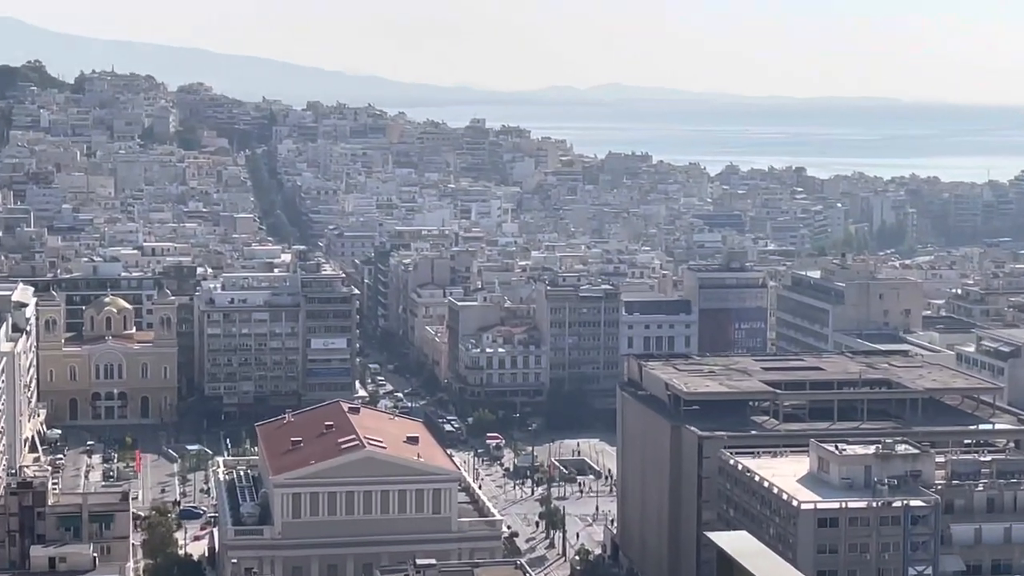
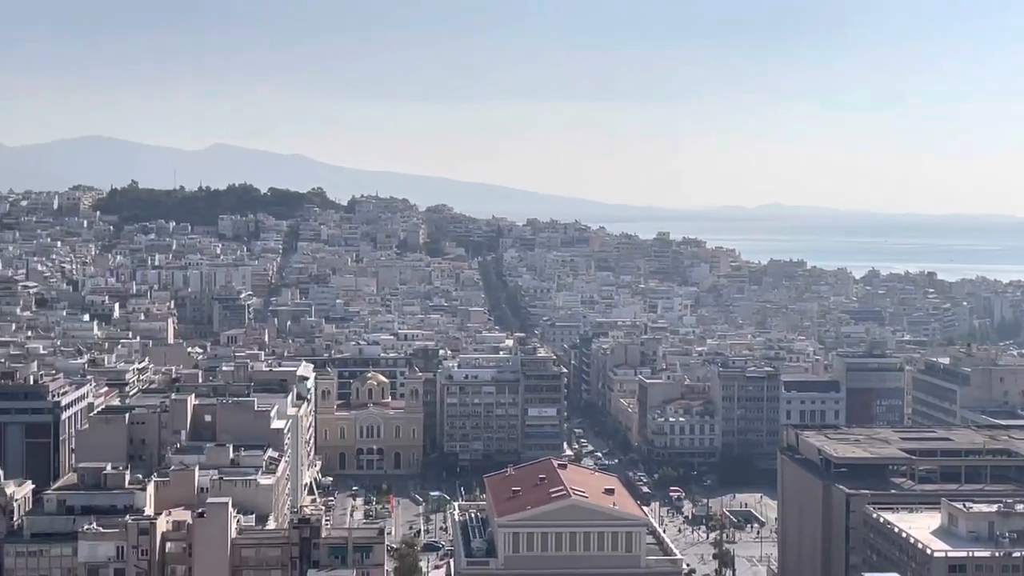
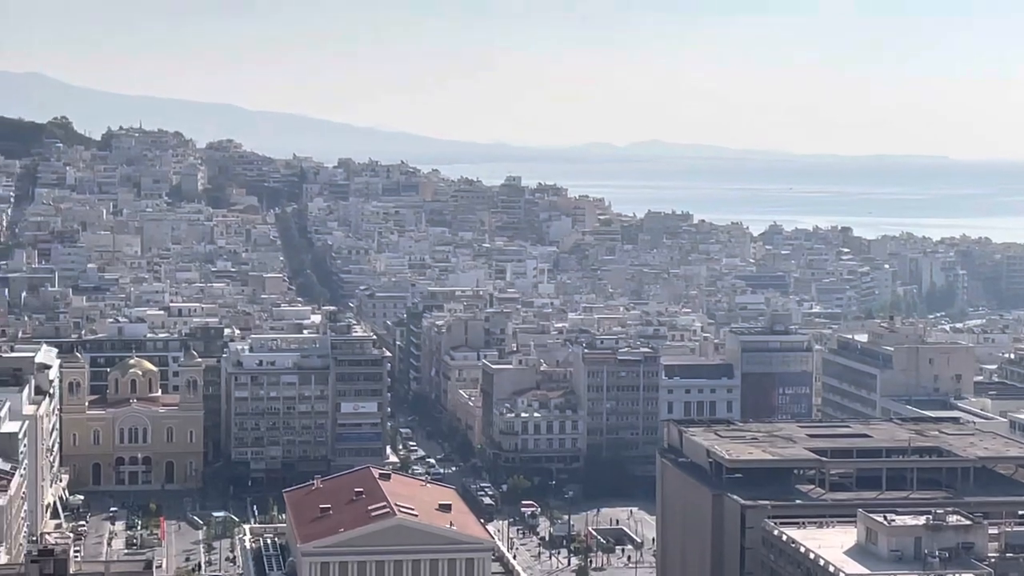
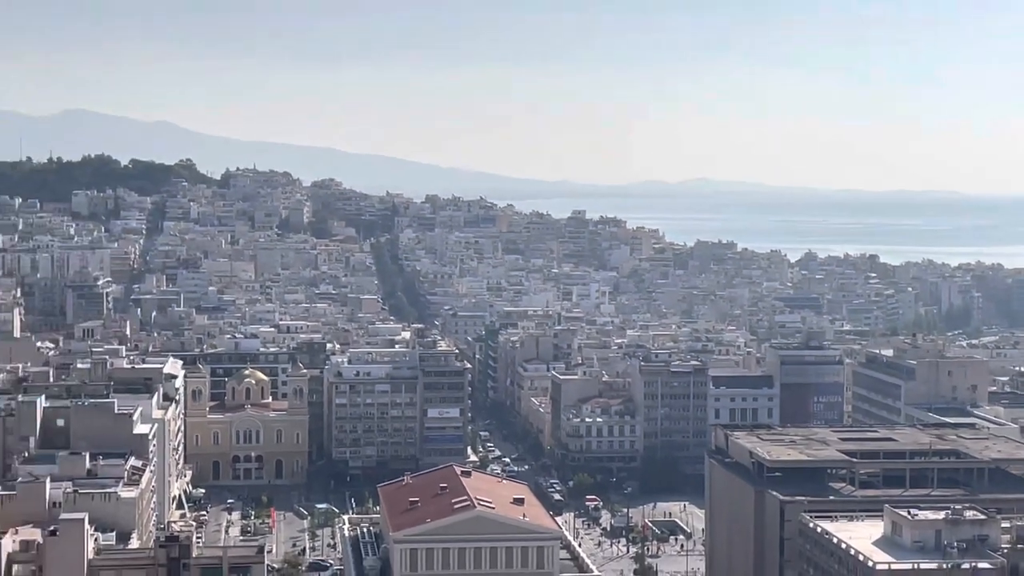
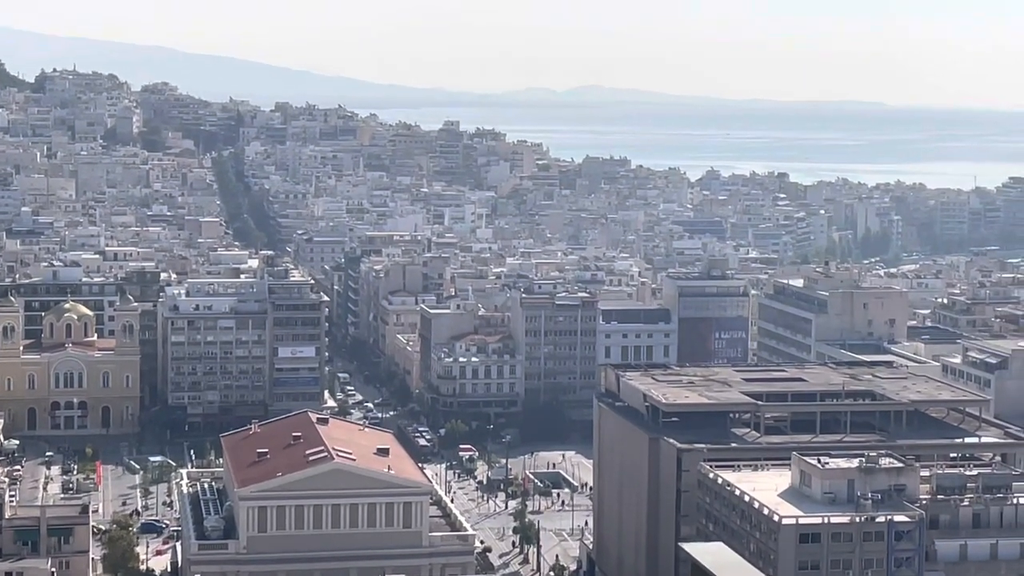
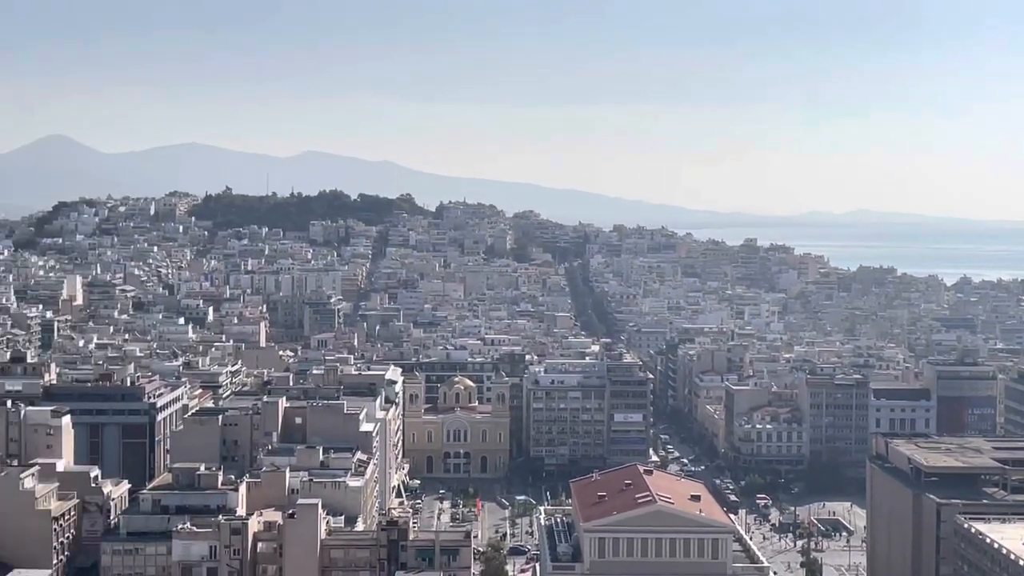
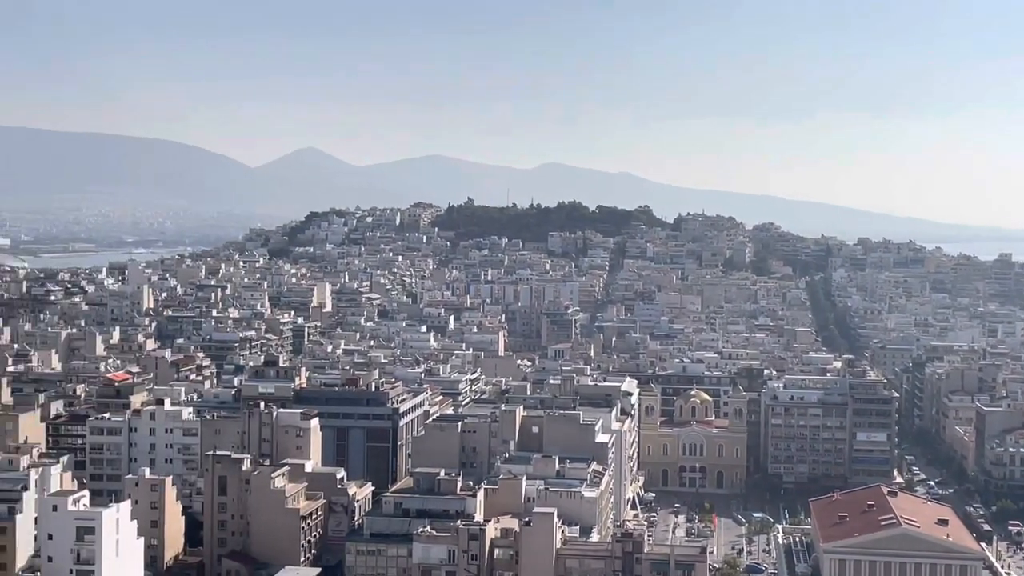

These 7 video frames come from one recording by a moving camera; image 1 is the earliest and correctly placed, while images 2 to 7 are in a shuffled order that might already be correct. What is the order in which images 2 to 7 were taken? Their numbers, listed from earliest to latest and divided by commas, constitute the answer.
5, 3, 4, 2, 6, 7
